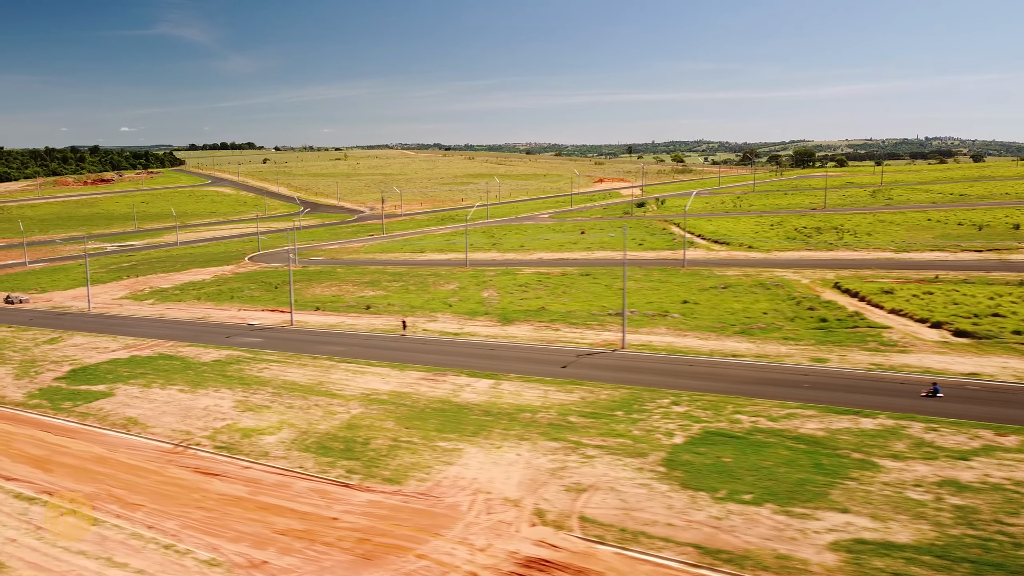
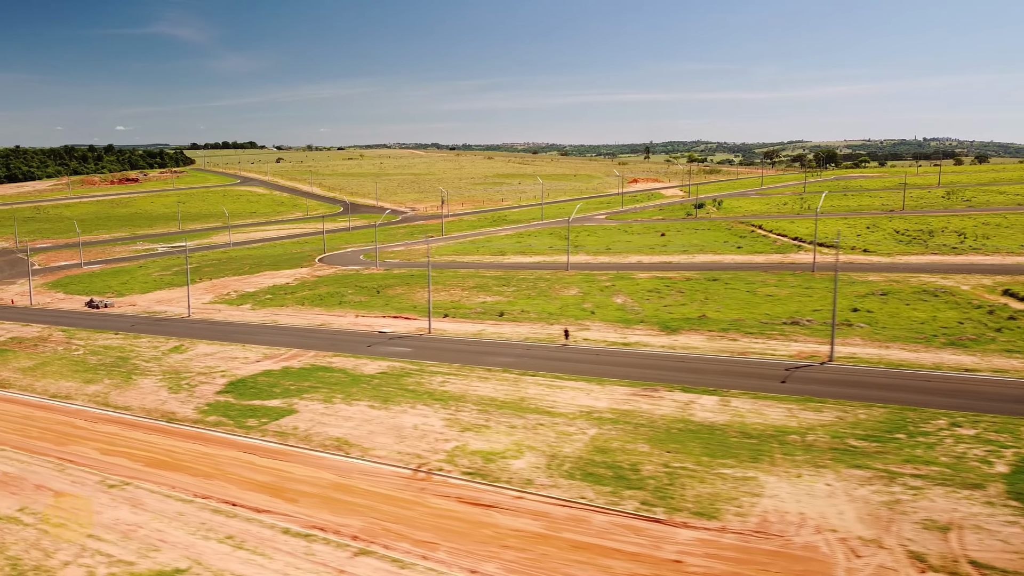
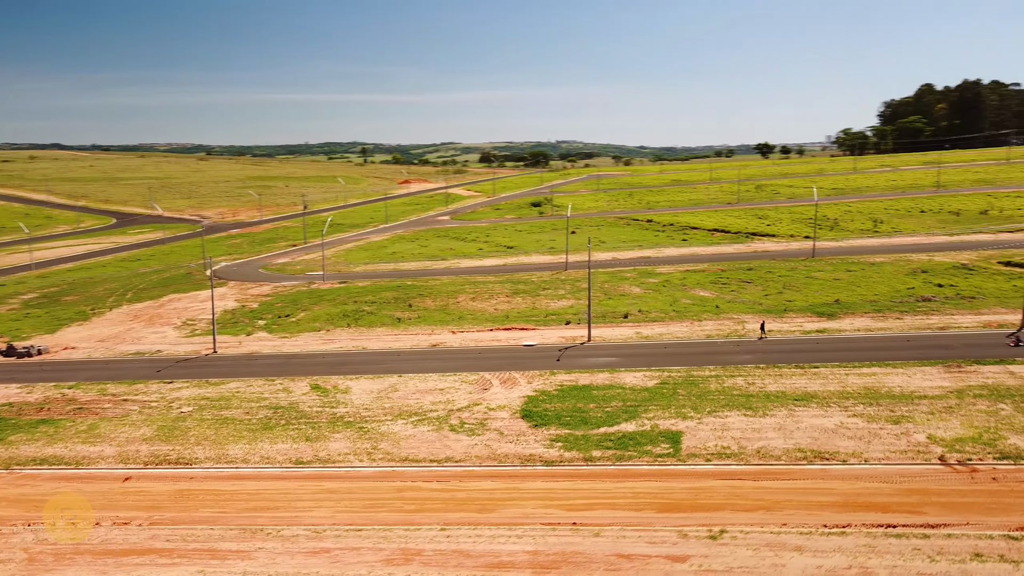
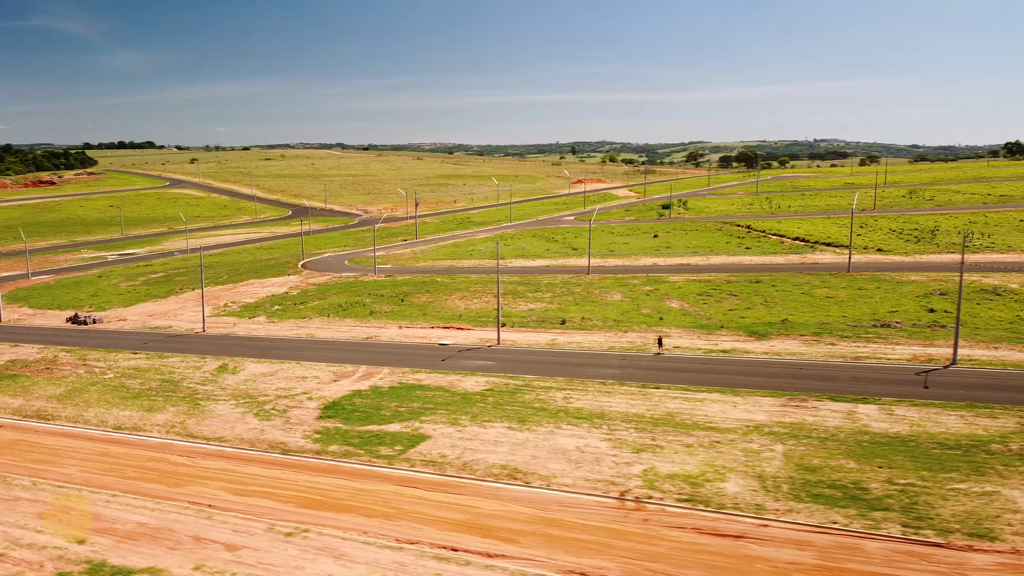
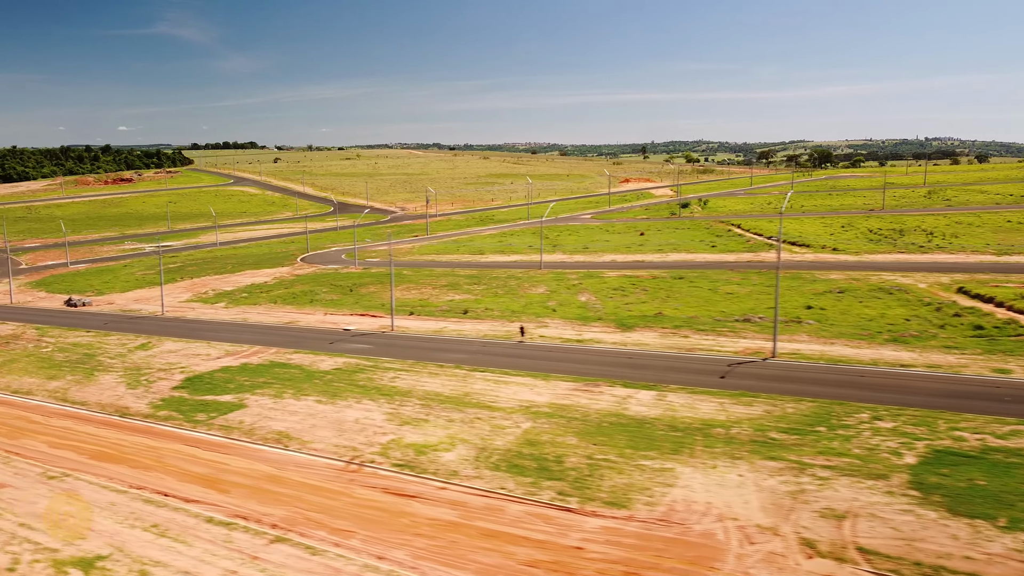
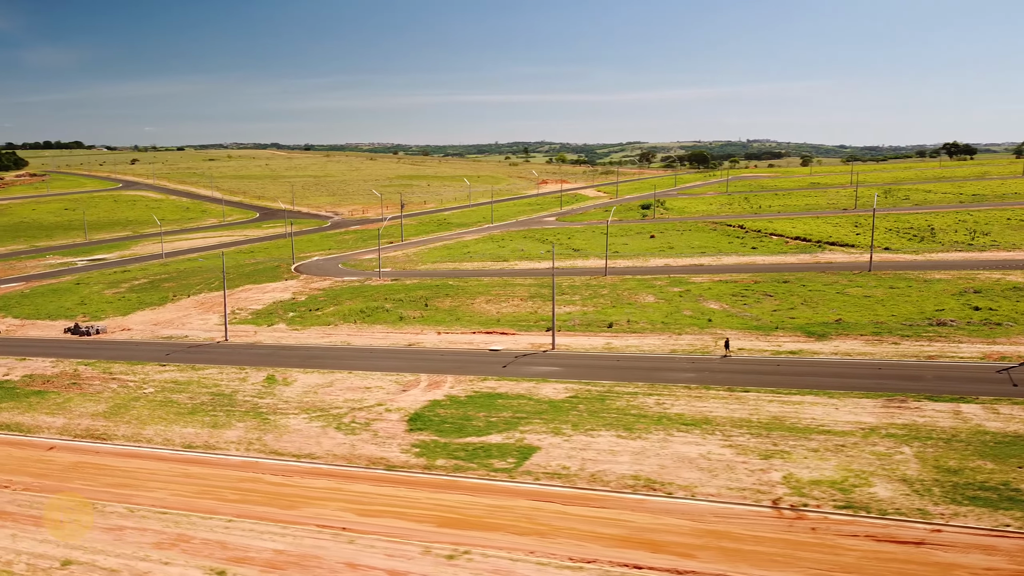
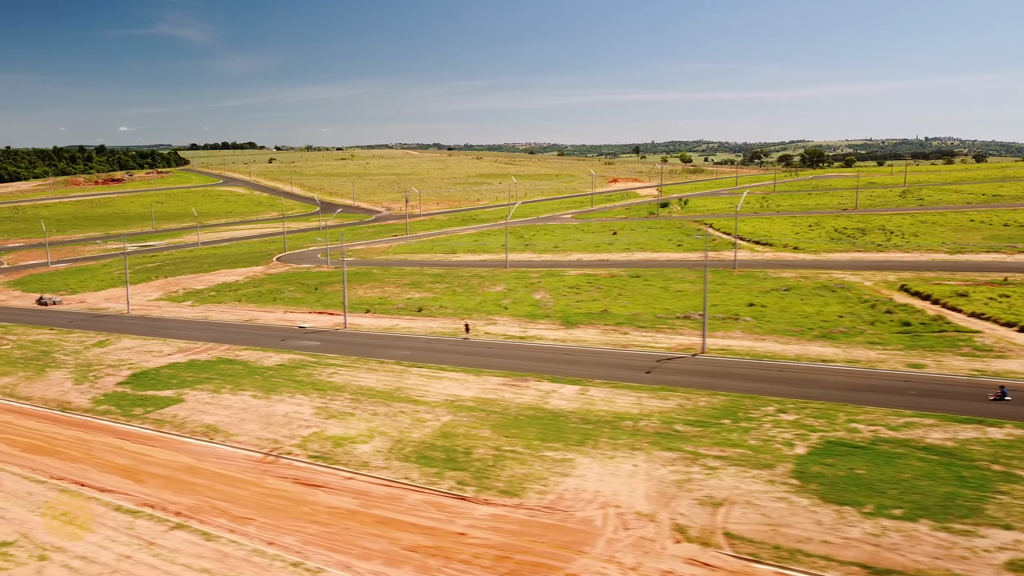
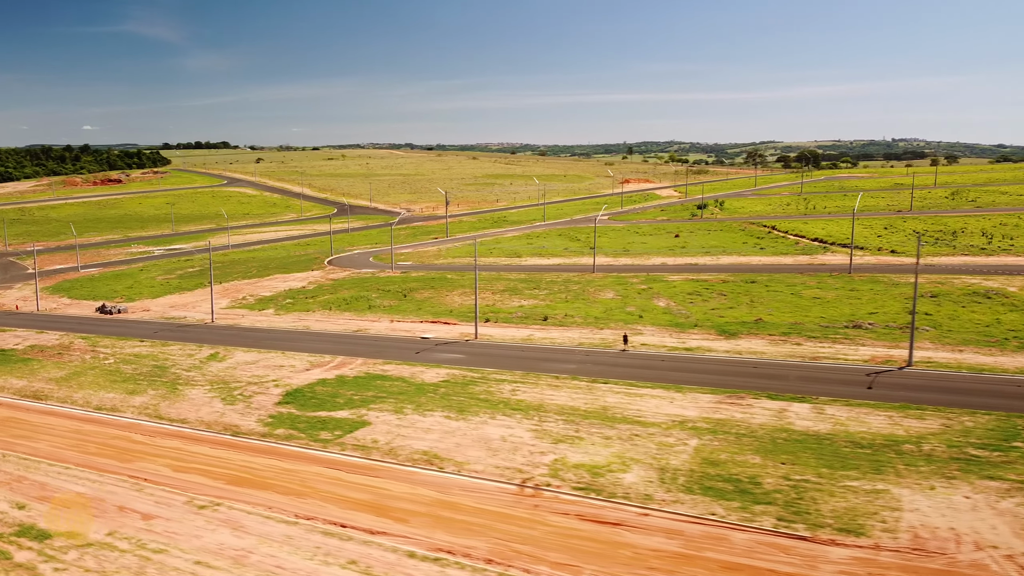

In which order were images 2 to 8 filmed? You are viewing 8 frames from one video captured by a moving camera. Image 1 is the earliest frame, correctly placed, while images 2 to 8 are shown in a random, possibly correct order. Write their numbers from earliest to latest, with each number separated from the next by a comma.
7, 5, 2, 8, 4, 6, 3
